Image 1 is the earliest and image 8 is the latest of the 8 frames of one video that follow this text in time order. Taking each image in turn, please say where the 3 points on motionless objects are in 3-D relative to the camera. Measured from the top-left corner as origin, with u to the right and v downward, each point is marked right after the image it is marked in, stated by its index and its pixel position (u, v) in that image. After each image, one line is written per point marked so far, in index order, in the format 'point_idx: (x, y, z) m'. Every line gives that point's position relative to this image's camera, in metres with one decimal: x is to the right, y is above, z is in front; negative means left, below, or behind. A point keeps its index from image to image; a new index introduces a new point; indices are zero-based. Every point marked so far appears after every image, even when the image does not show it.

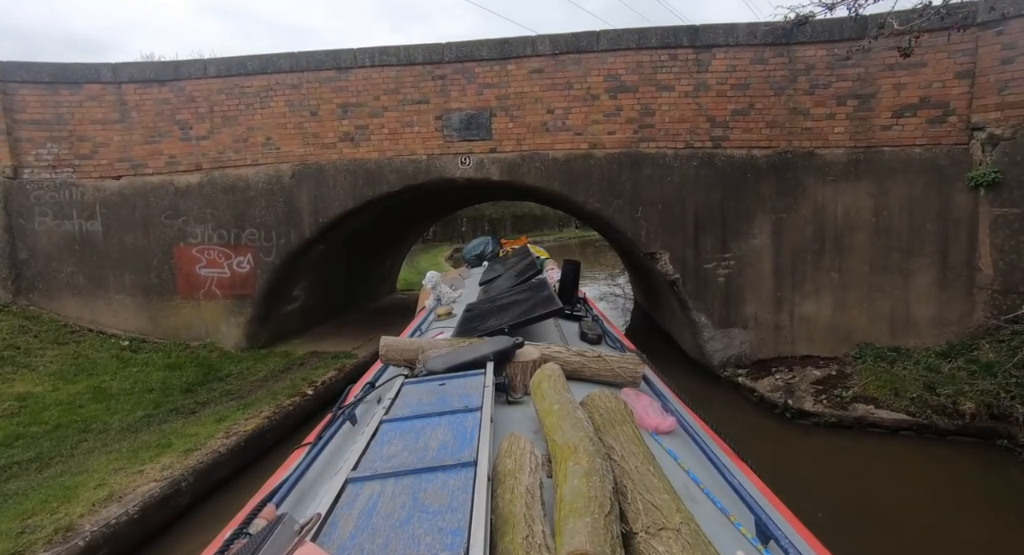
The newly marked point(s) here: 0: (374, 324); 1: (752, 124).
0: (-2.2, -0.7, +8.2) m
1: (+2.7, +1.7, +5.6) m
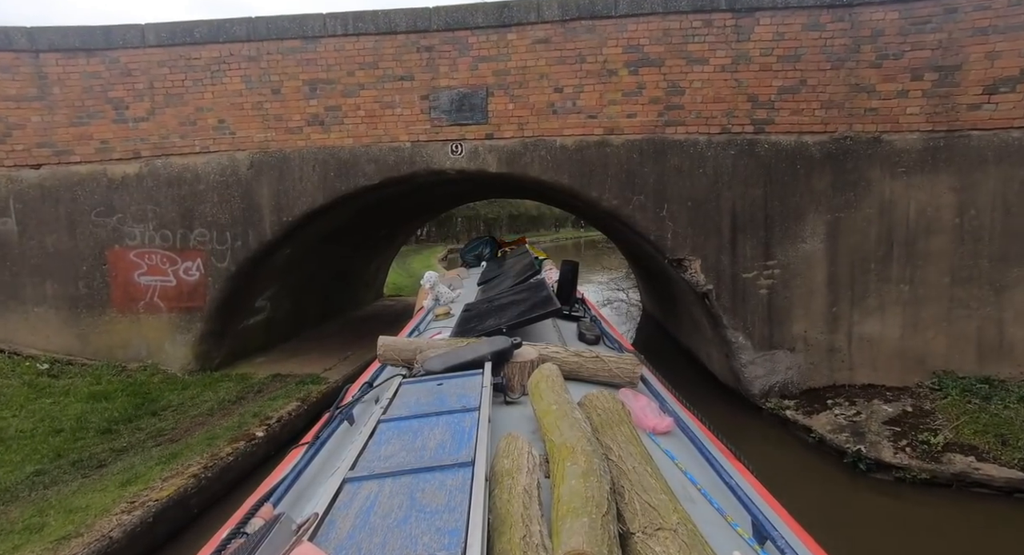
0: (-2.2, -0.8, +7.2) m
1: (+2.7, +1.6, +4.6) m
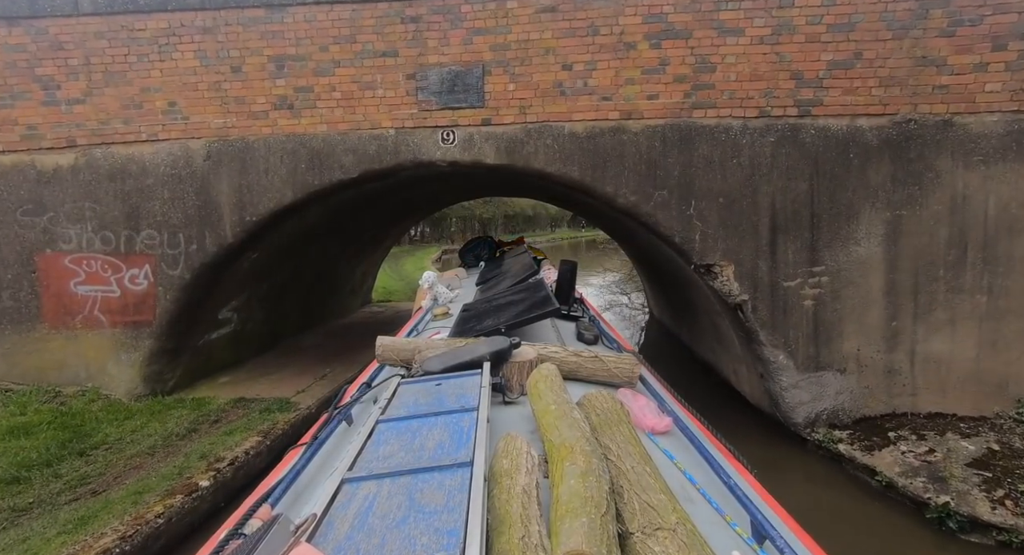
0: (-2.2, -0.9, +6.5) m
1: (+2.7, +1.5, +3.9) m
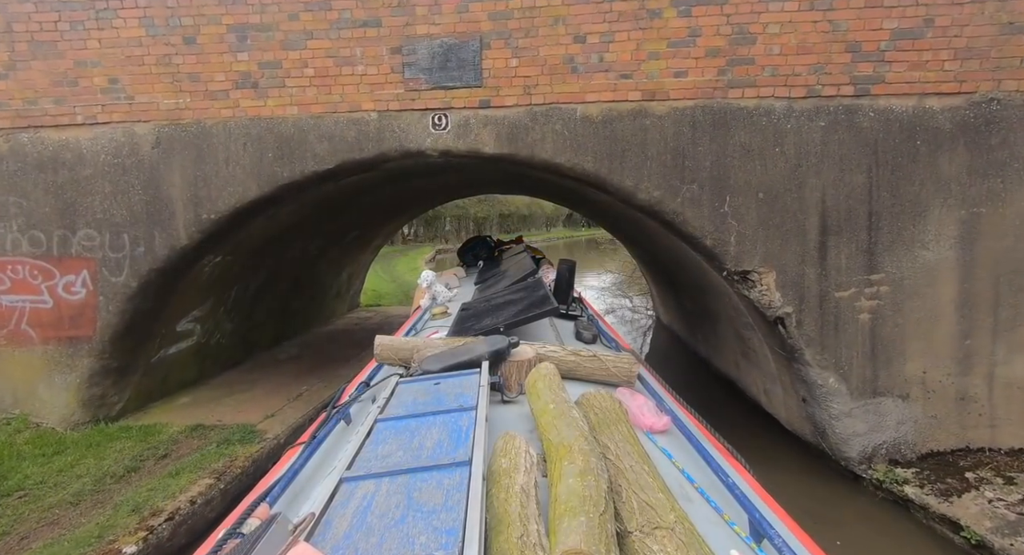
0: (-2.2, -0.9, +5.8) m
1: (+2.7, +1.5, +3.3) m
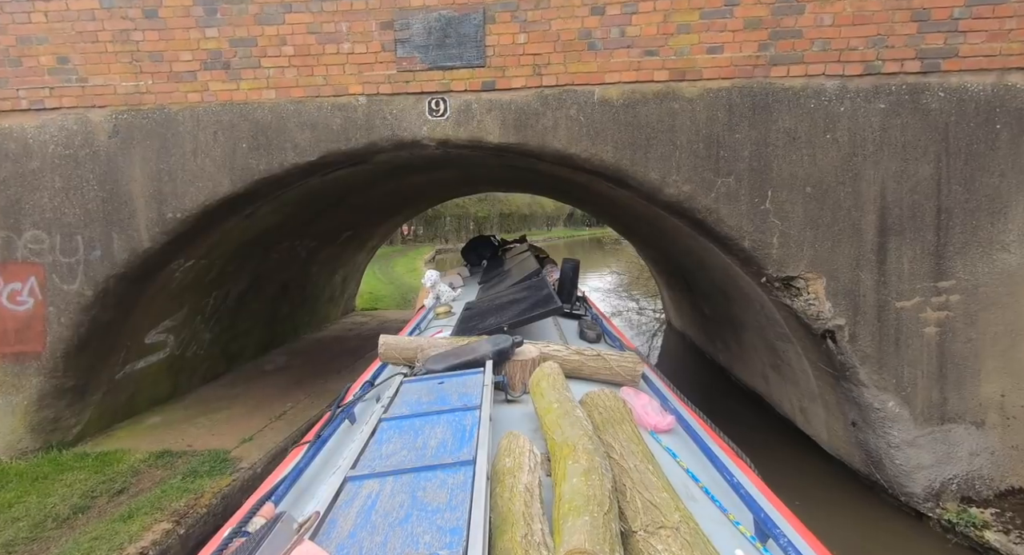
0: (-2.2, -1.0, +5.3) m
1: (+2.8, +1.4, +2.8) m
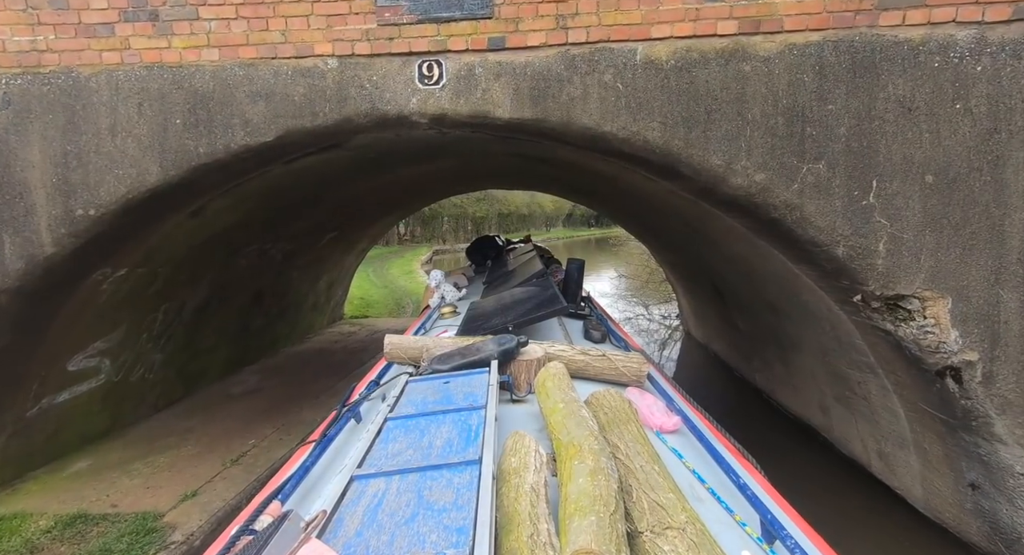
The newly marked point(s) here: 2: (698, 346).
0: (-2.1, -1.1, +4.6) m
1: (+2.8, +1.3, +2.0) m
2: (+3.3, -1.2, +8.9) m
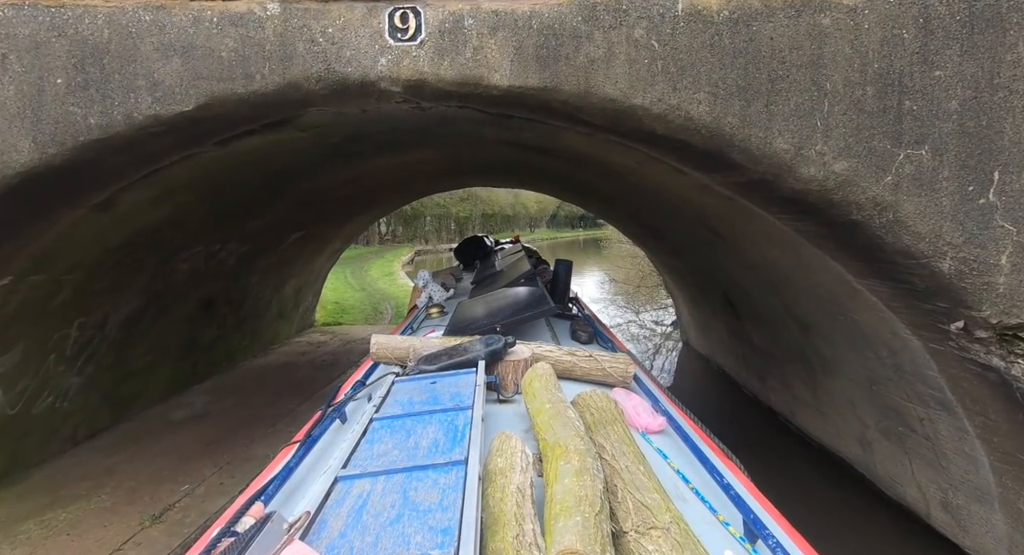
0: (-2.1, -1.1, +3.9) m
1: (+2.8, +1.2, +1.4) m
2: (+3.2, -1.3, +8.3) m
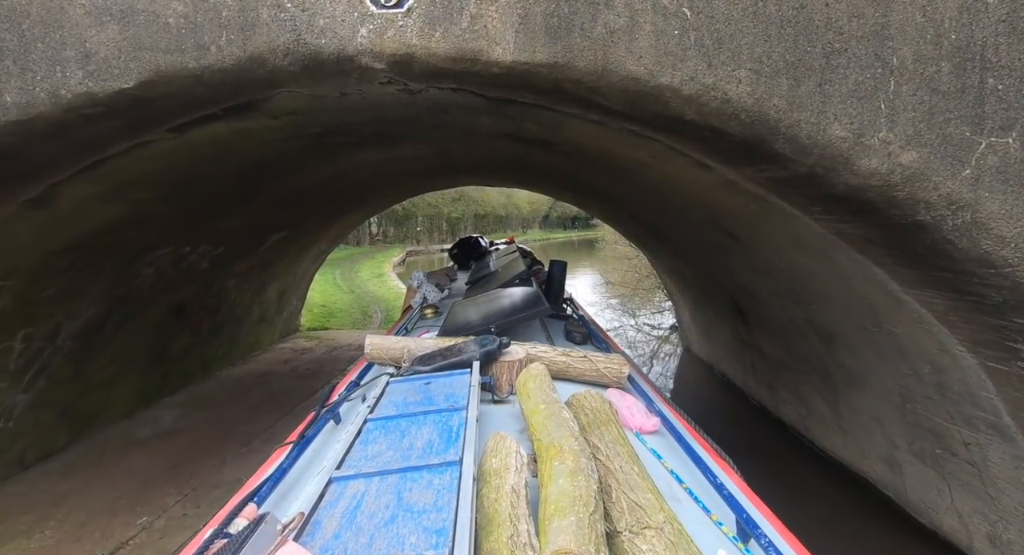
0: (-2.1, -1.2, +3.6) m
1: (+2.9, +1.2, +1.1) m
2: (+3.1, -1.4, +8.0) m
